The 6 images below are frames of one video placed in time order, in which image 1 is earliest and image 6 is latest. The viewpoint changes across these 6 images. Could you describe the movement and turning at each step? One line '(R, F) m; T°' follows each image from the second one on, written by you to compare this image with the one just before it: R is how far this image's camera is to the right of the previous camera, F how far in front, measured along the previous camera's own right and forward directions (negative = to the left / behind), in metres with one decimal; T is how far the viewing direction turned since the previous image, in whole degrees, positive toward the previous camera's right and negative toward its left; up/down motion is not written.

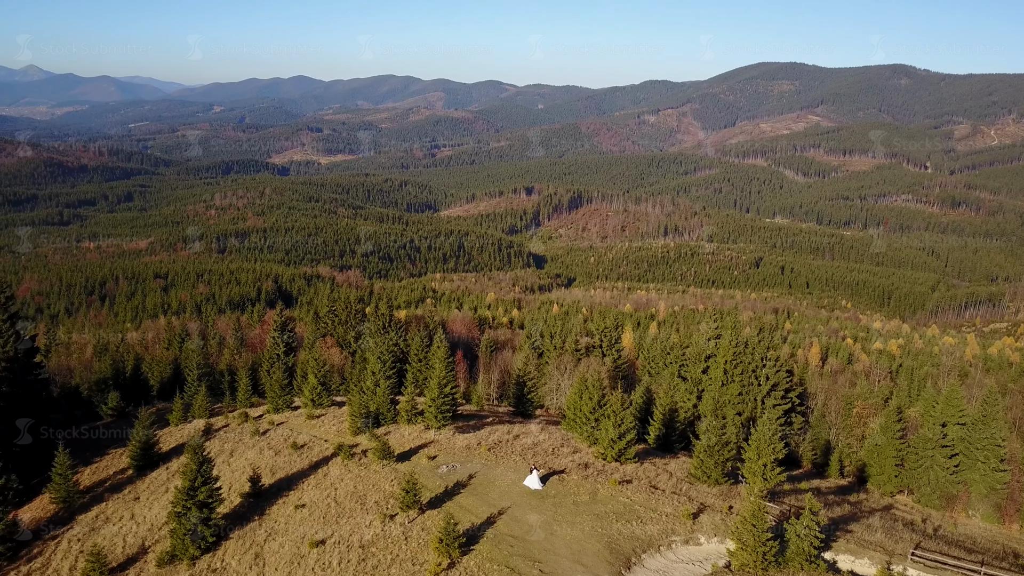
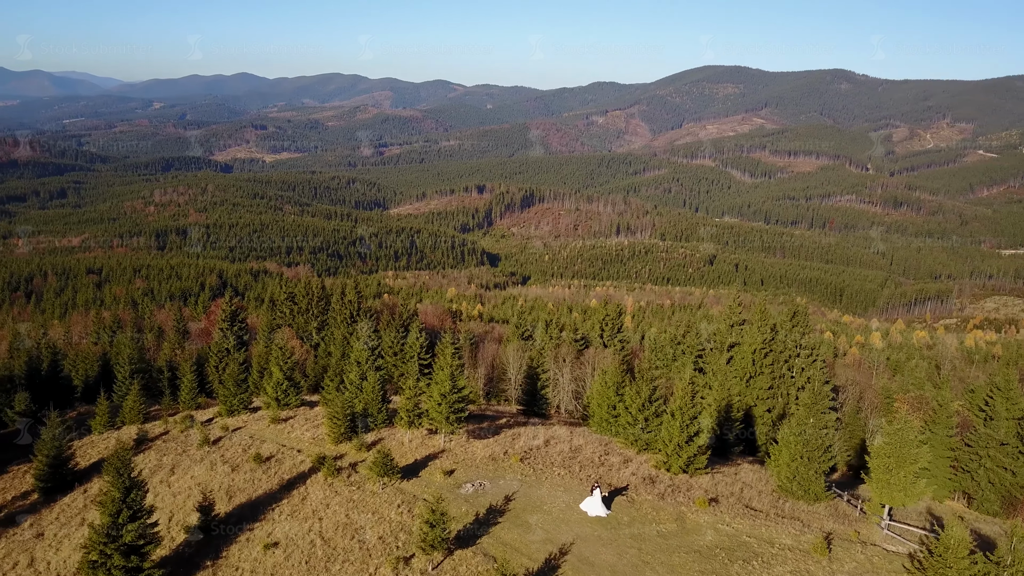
(-2.8, +8.1) m; +4°
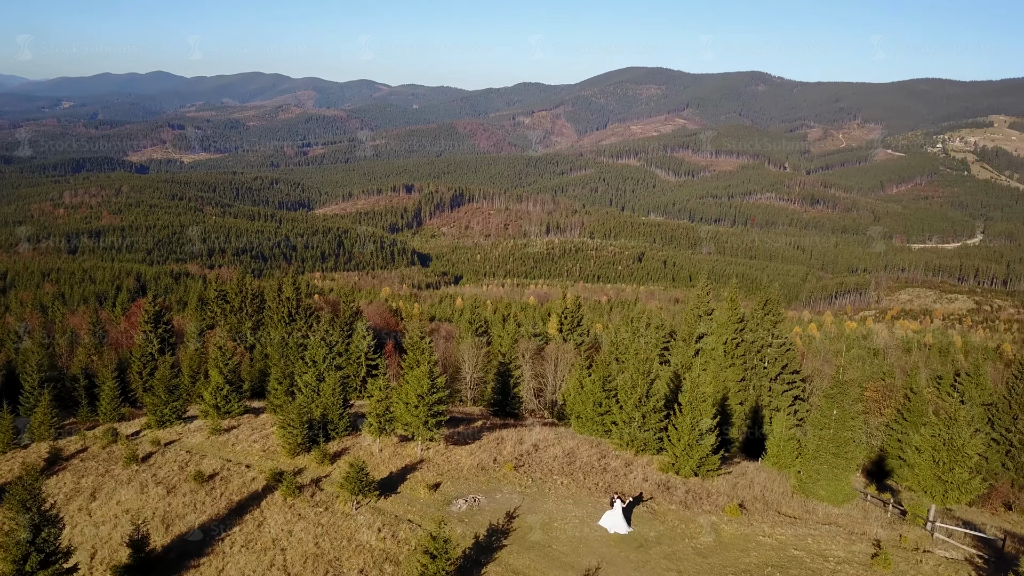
(-1.6, +3.5) m; +5°
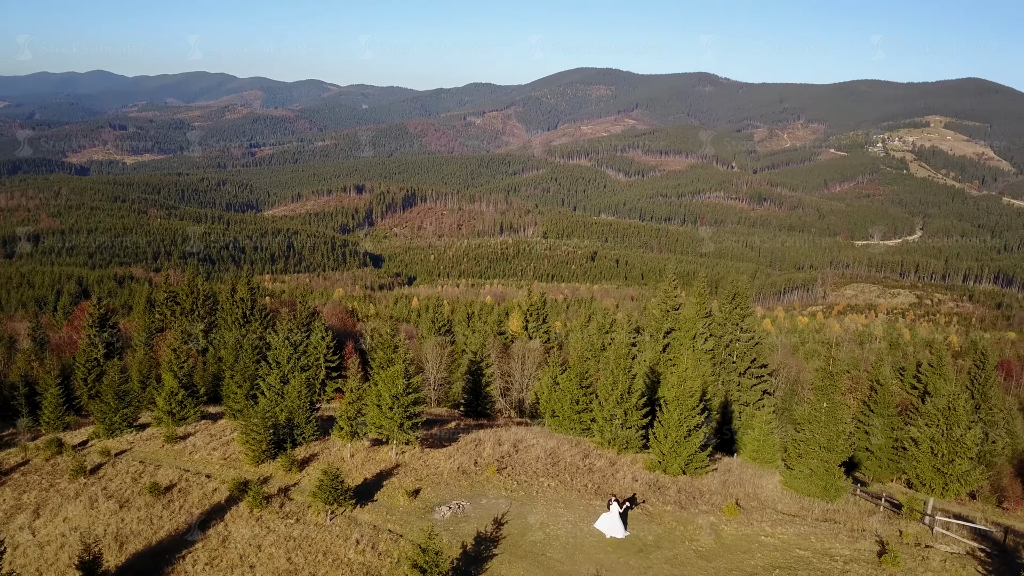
(-0.7, +1.2) m; +3°
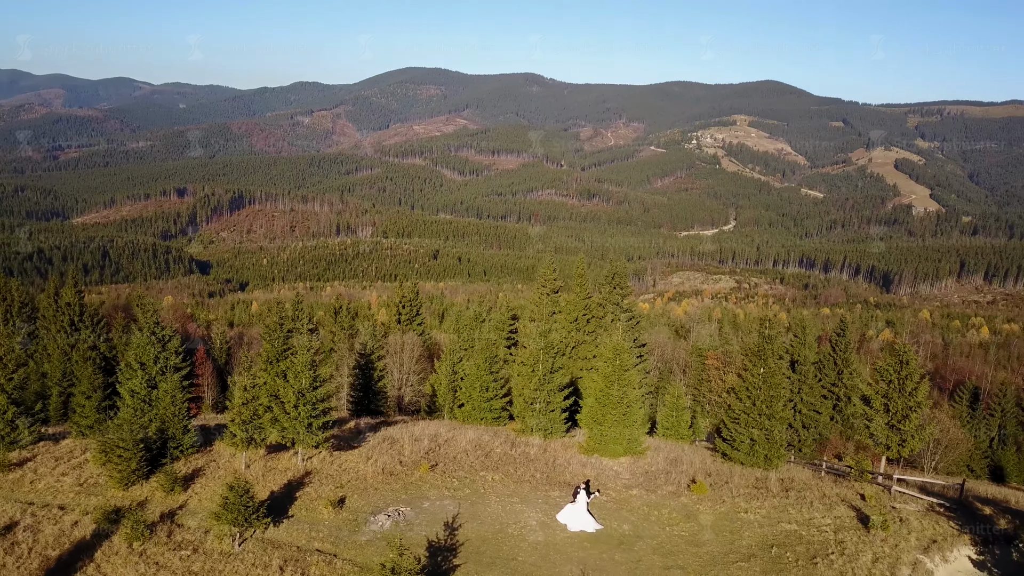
(-1.9, +2.7) m; +11°
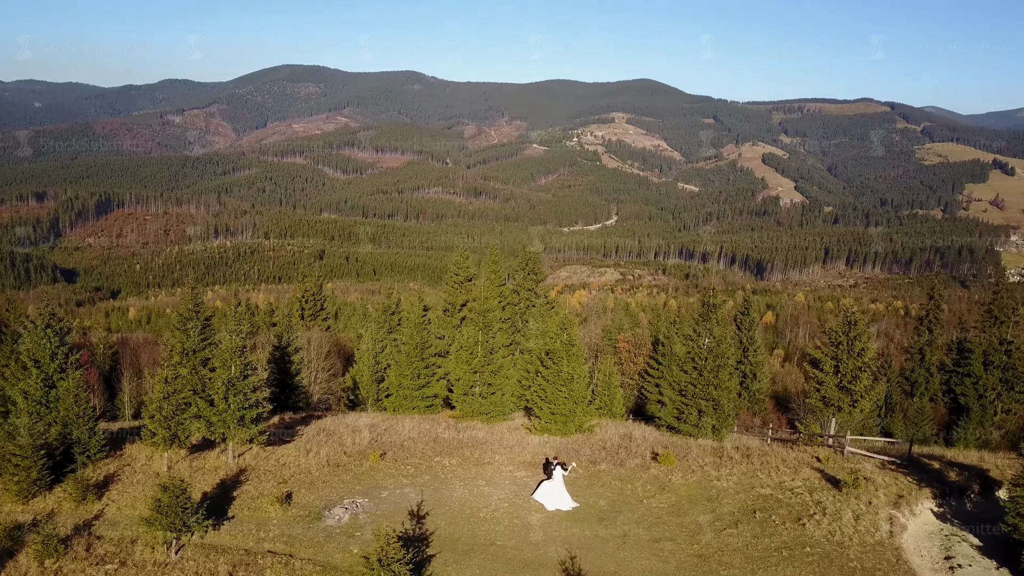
(-1.3, +1.1) m; +8°
